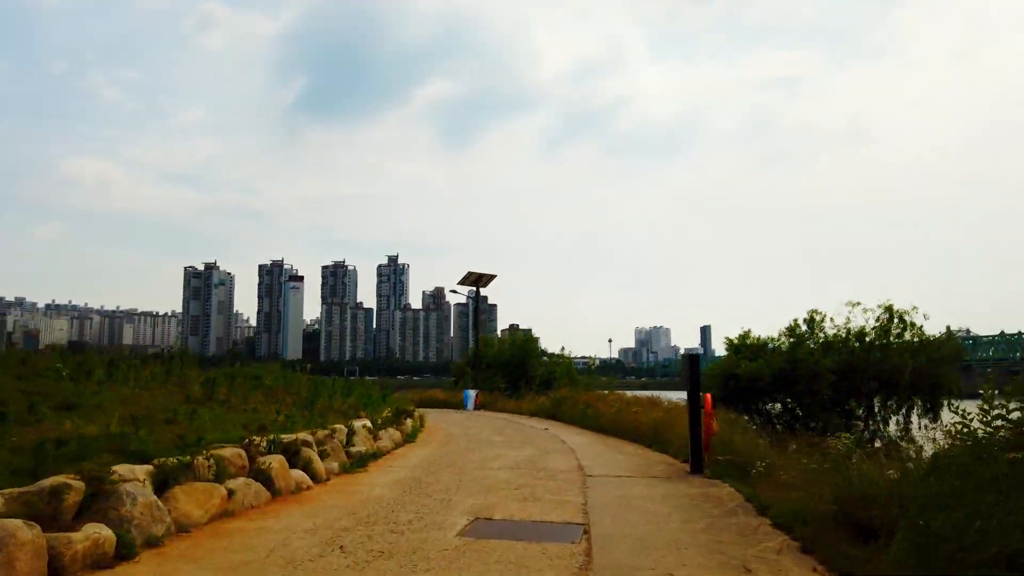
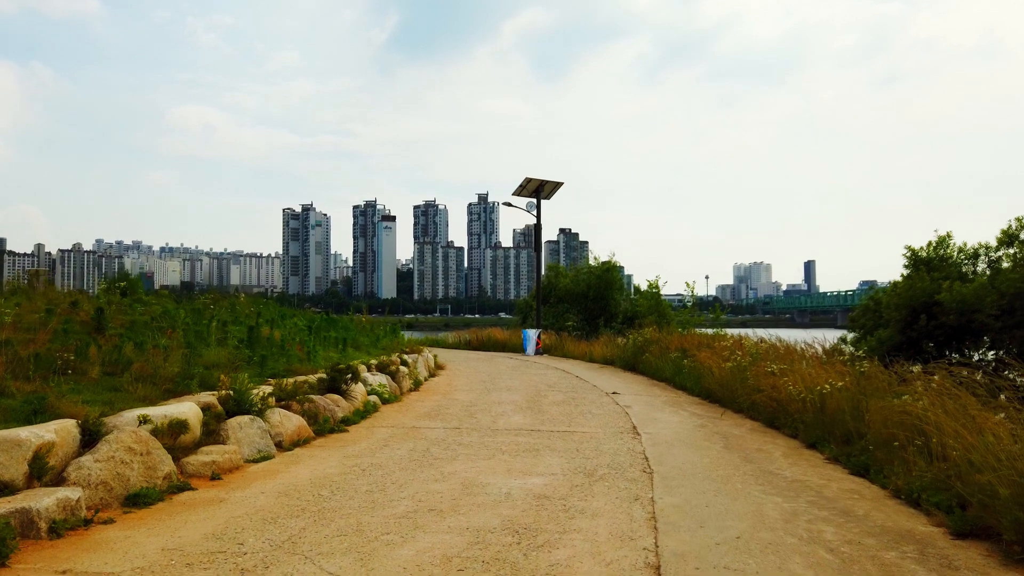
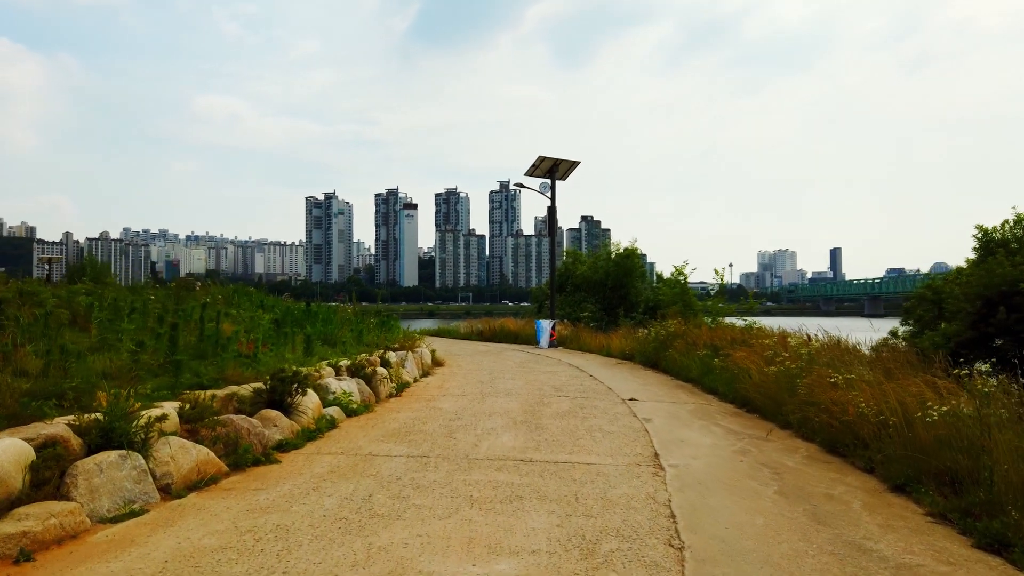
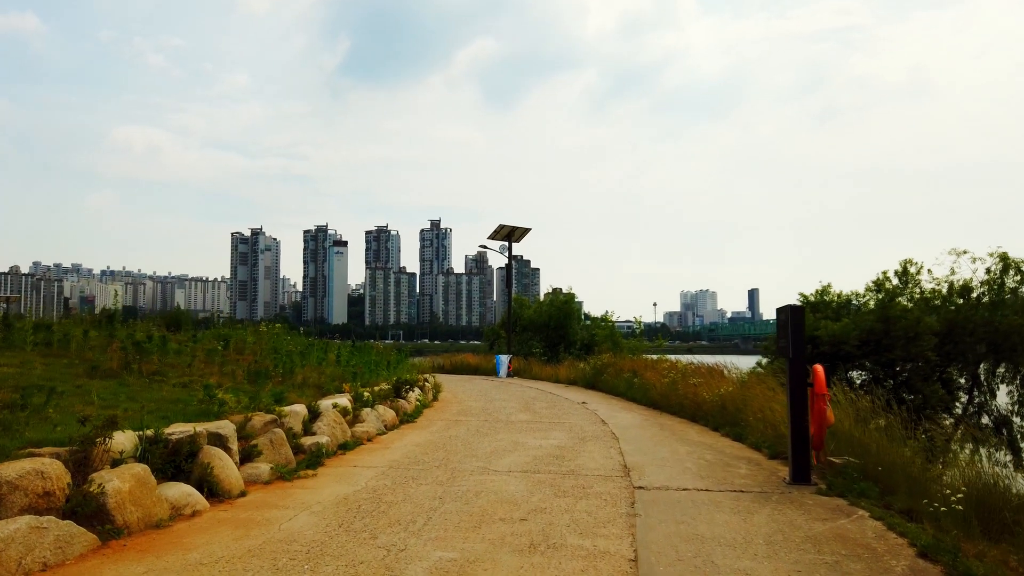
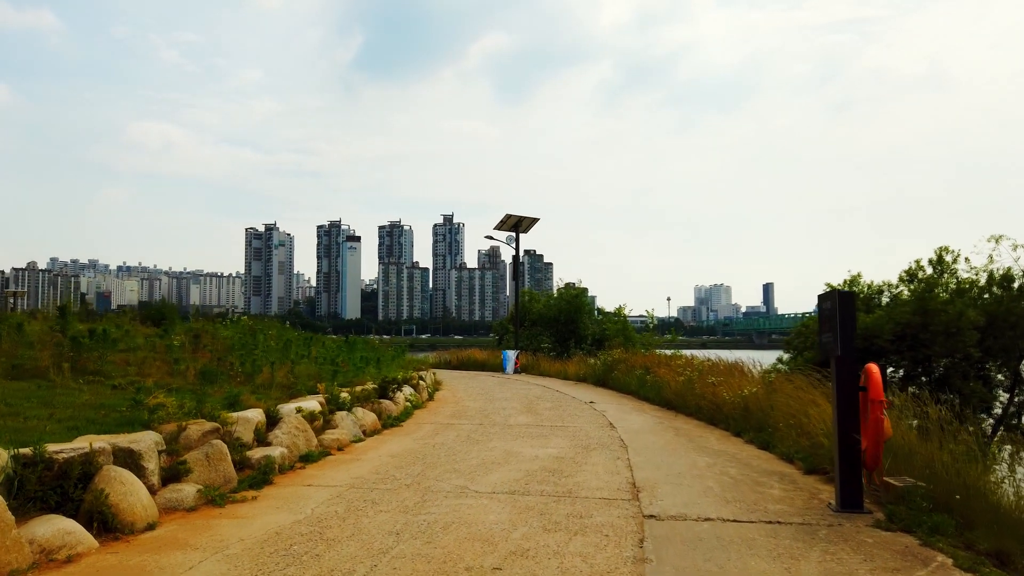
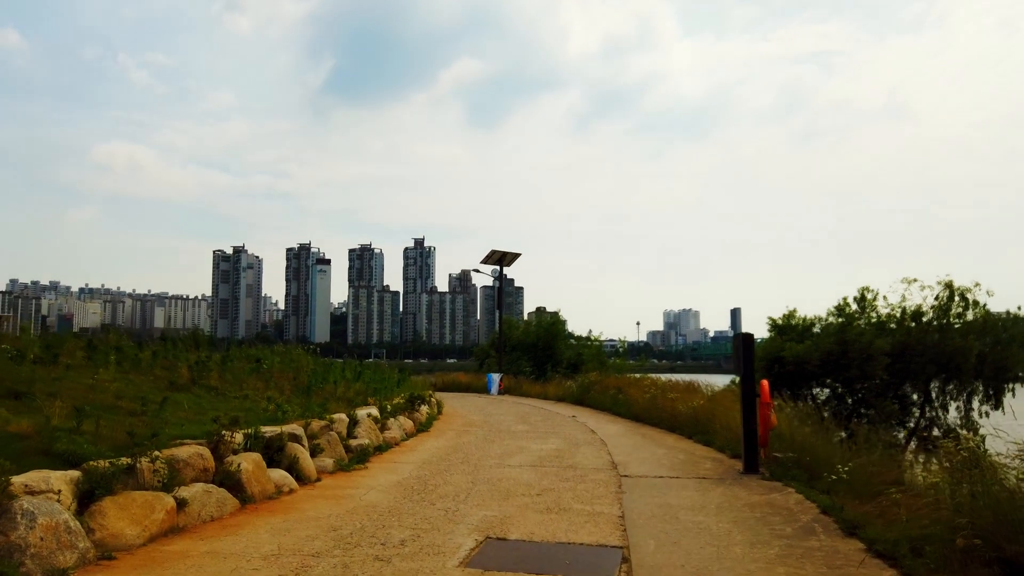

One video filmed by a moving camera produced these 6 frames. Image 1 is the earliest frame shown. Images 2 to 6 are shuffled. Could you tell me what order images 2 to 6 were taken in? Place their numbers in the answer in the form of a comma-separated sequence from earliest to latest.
6, 4, 5, 2, 3
